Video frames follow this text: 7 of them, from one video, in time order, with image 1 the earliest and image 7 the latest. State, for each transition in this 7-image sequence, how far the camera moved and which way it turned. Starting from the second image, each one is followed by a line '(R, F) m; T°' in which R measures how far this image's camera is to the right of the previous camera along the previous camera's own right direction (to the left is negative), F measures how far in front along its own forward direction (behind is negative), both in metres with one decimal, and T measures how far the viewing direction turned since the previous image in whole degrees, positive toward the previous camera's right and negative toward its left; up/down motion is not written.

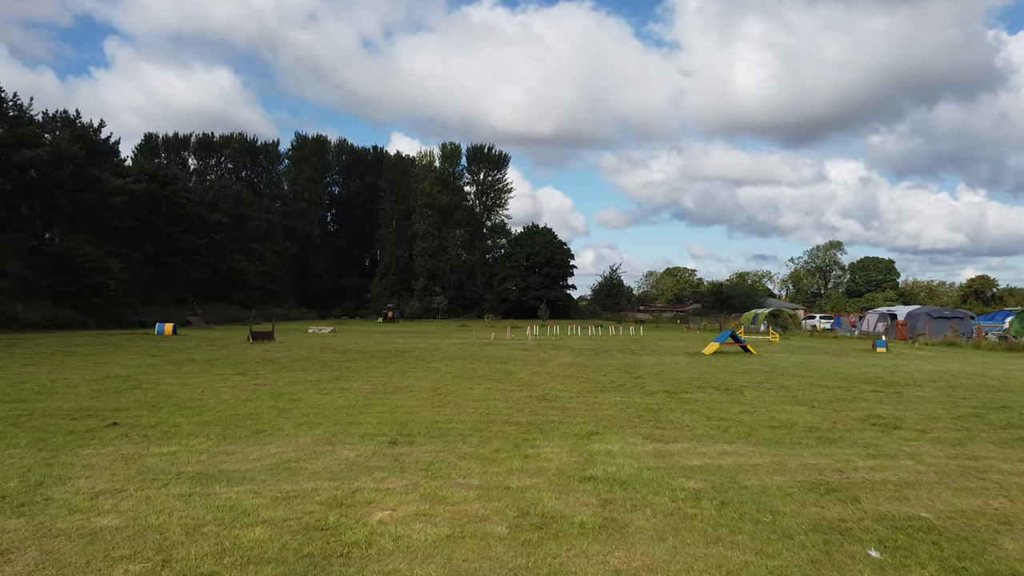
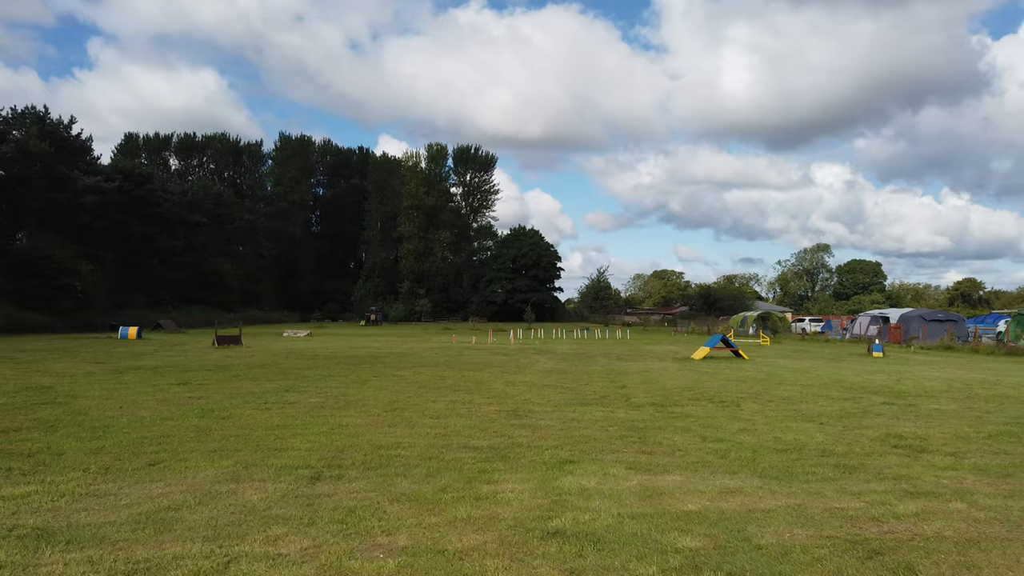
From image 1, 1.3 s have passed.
(+0.3, +1.6) m; +1°
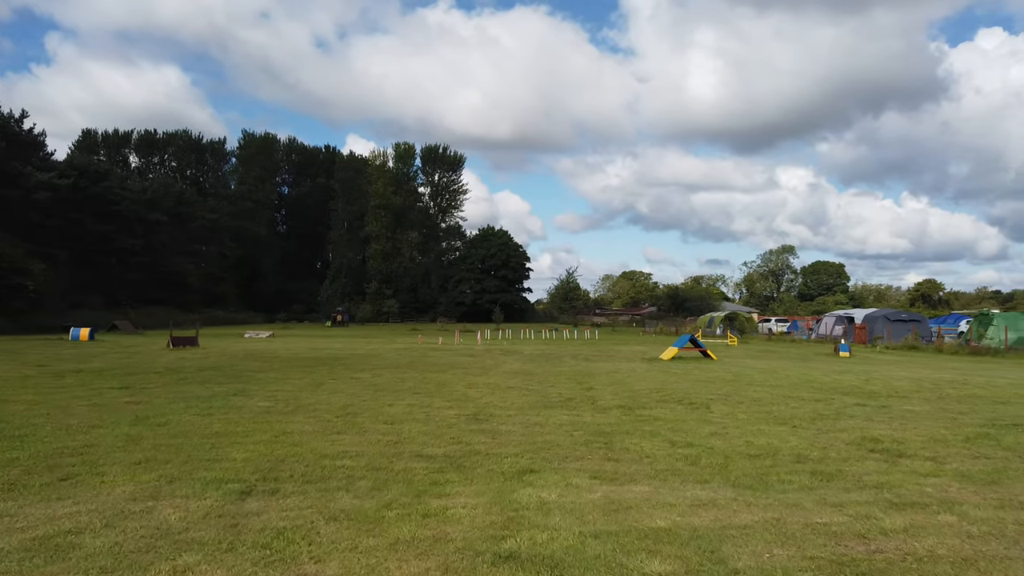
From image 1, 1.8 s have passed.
(+0.1, +0.6) m; +2°
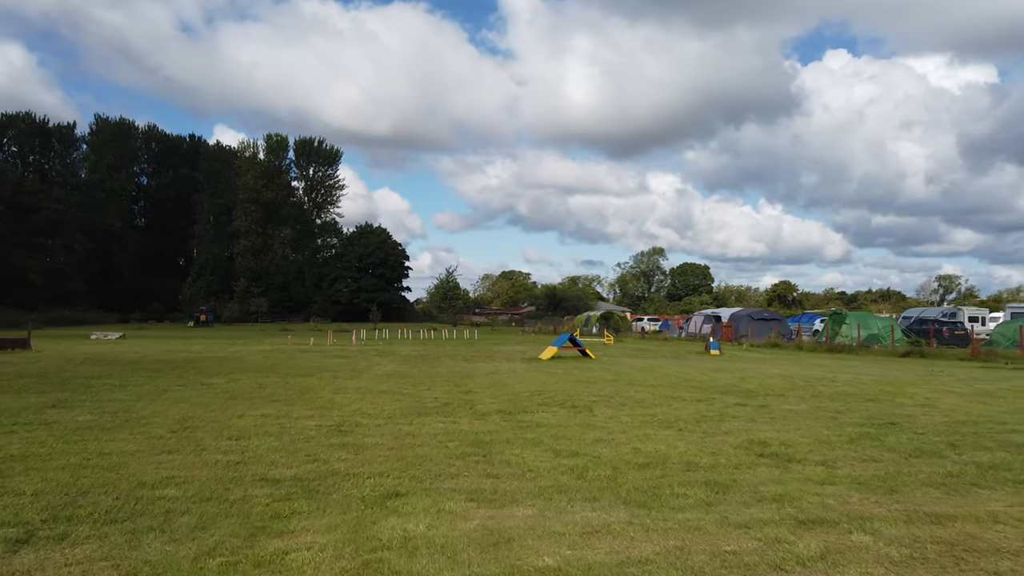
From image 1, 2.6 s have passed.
(+0.1, +0.9) m; +9°
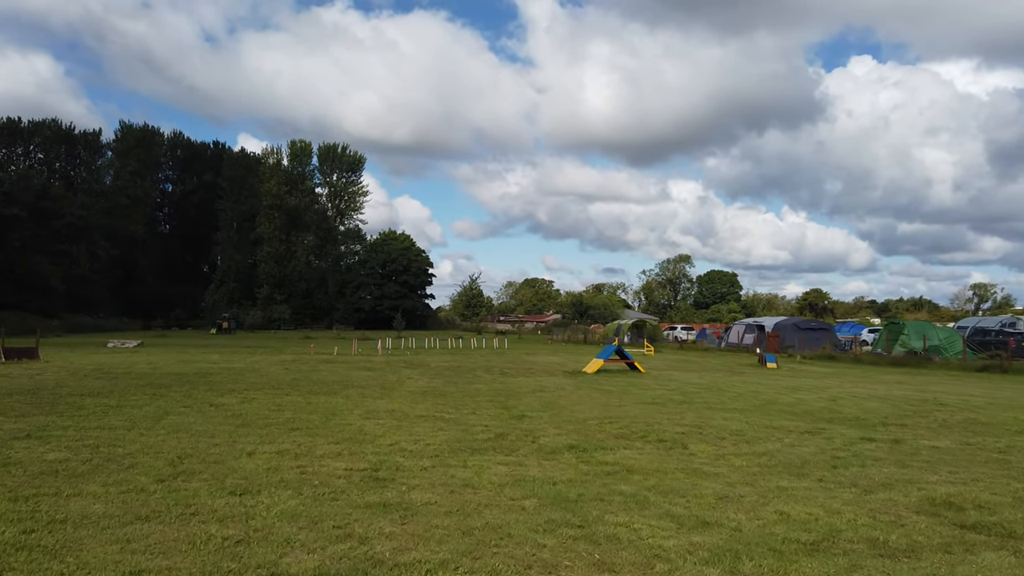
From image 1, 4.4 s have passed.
(-0.6, +2.2) m; -2°
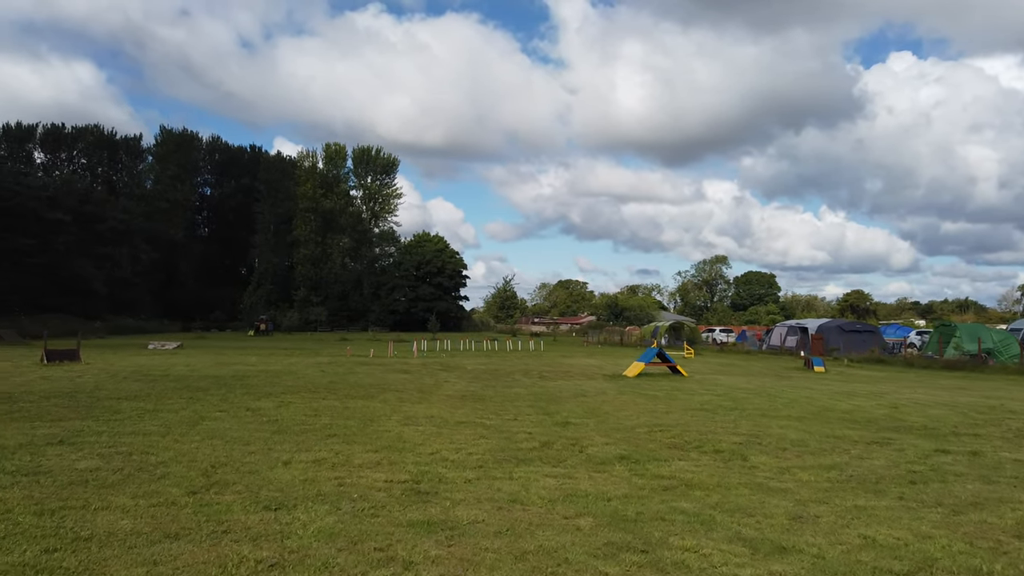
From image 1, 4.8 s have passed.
(-0.2, +0.5) m; -3°
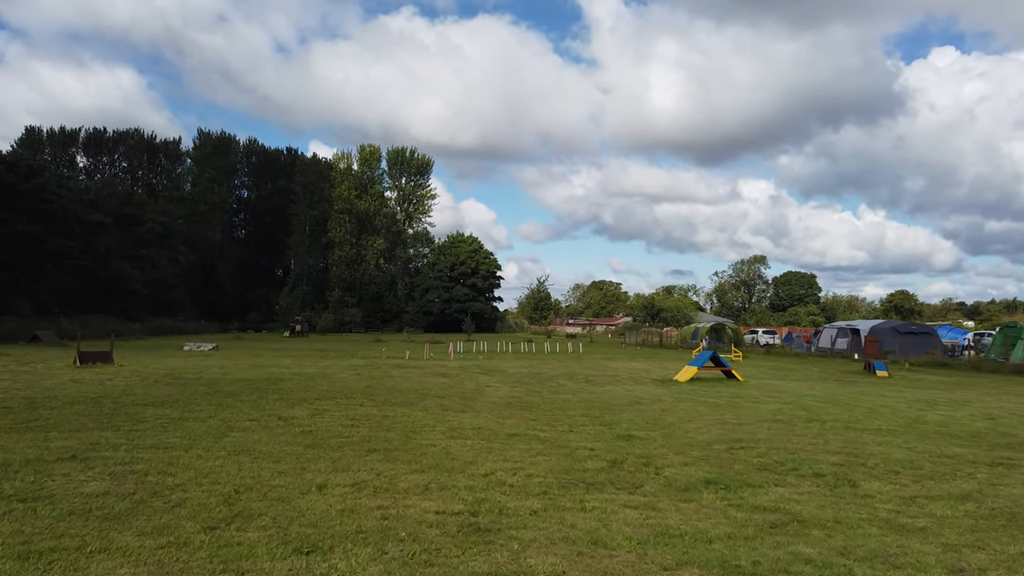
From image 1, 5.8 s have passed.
(-0.3, +1.1) m; -3°
